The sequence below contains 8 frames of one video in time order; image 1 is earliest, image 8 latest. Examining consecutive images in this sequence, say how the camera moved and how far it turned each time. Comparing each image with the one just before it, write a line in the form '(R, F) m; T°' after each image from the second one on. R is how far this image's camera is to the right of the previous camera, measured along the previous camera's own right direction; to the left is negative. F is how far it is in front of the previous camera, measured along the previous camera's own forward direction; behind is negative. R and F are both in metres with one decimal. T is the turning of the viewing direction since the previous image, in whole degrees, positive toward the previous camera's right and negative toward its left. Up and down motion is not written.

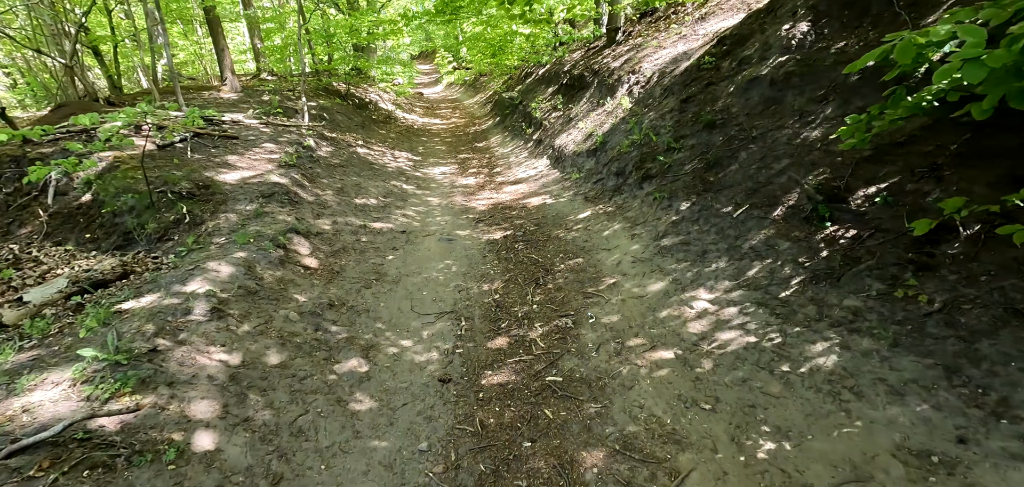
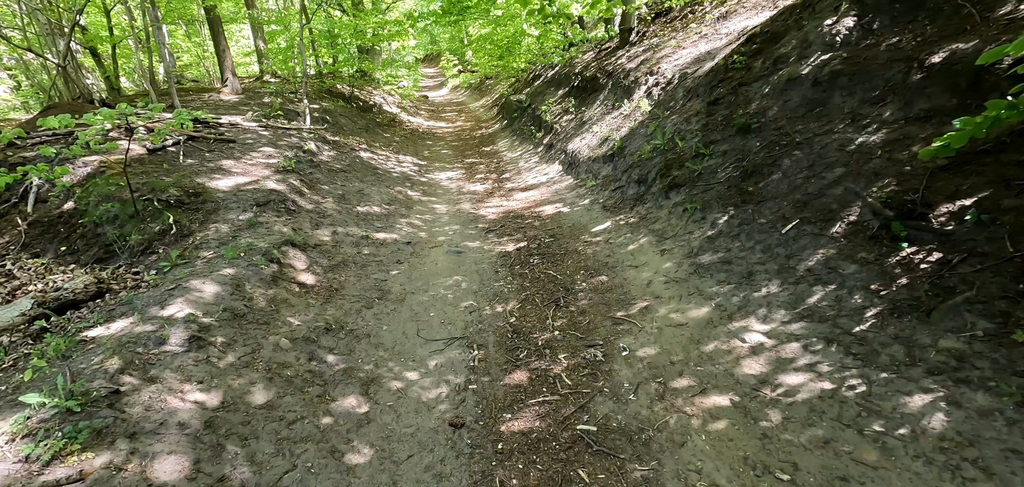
(-0.2, +0.7) m; 0°
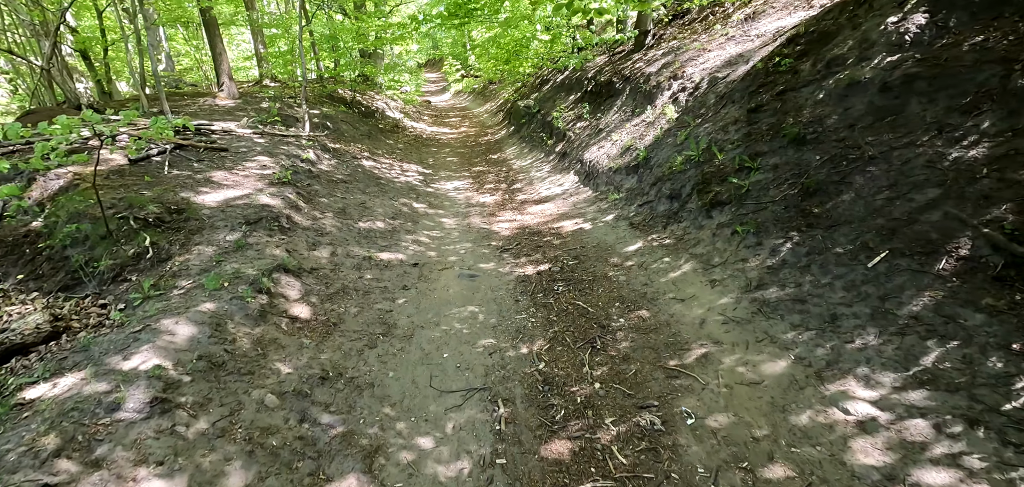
(-0.3, +0.9) m; 0°
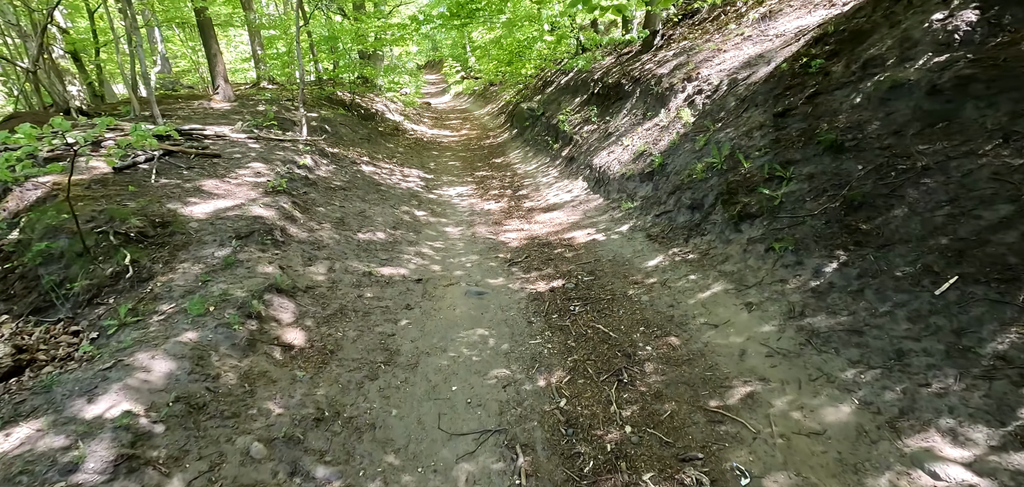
(-0.1, +0.6) m; 0°
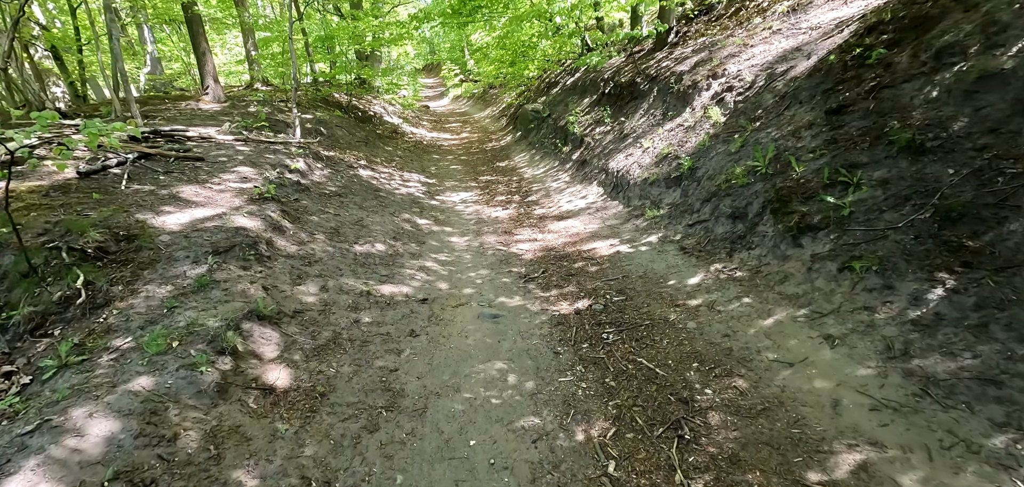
(-0.3, +1.0) m; 0°
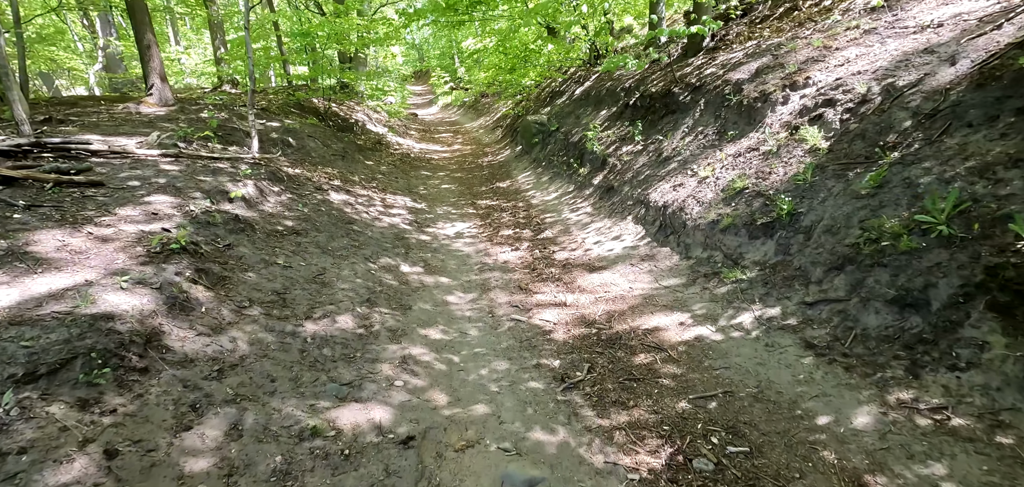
(-0.4, +2.7) m; +1°
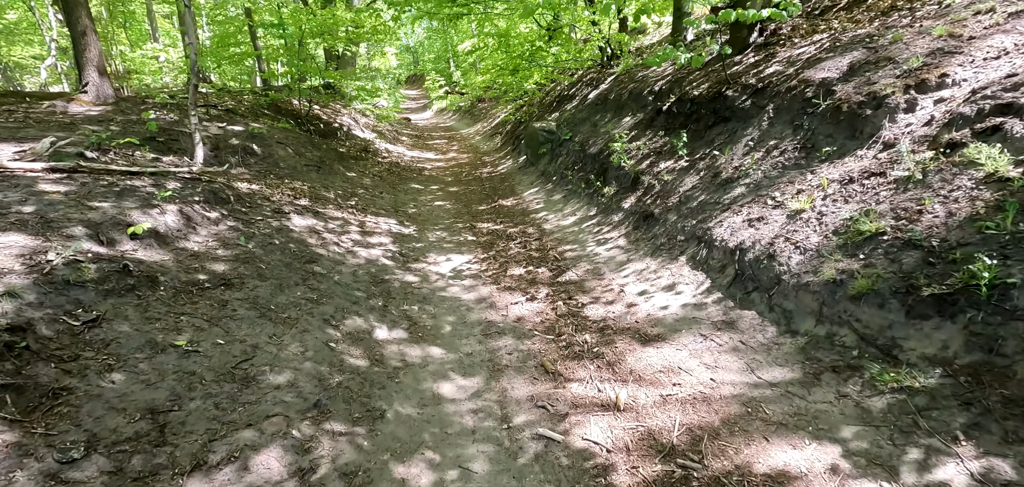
(-0.3, +2.4) m; +1°
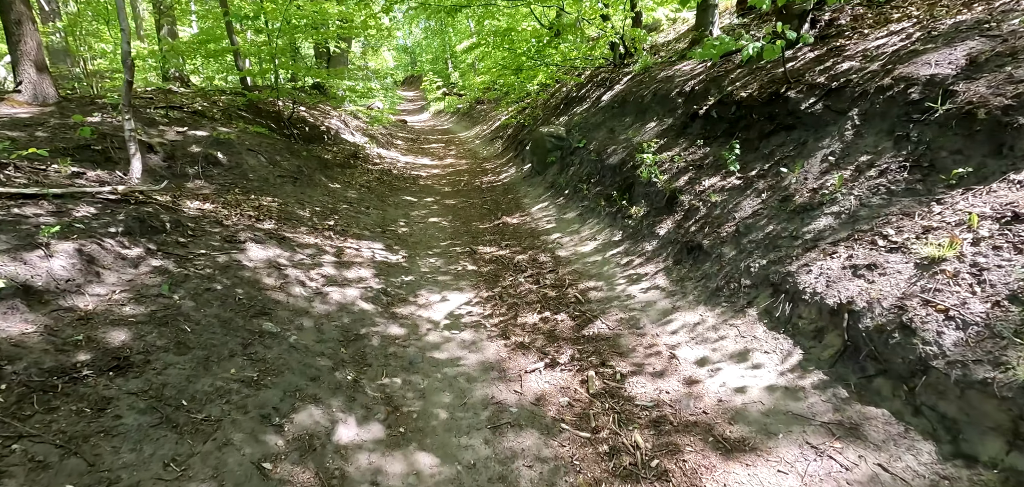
(-0.2, +1.8) m; 0°
